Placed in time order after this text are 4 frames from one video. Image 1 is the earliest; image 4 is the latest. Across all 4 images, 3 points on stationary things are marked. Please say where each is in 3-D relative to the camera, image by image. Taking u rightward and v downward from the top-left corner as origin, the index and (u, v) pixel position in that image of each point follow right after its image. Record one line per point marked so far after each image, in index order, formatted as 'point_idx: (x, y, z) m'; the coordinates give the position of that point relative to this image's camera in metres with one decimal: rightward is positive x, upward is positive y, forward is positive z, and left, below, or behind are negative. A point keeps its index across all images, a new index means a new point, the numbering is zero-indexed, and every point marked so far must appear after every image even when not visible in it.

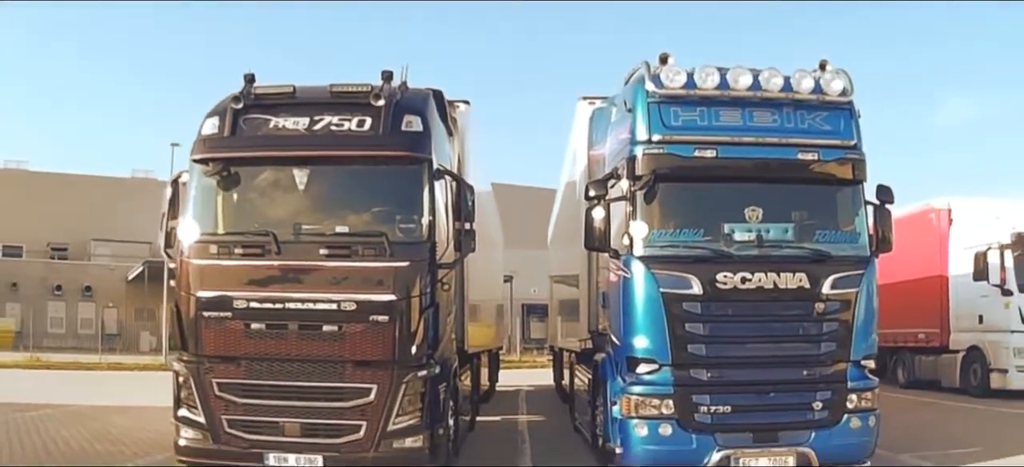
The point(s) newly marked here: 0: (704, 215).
0: (+1.6, +0.2, +7.1) m
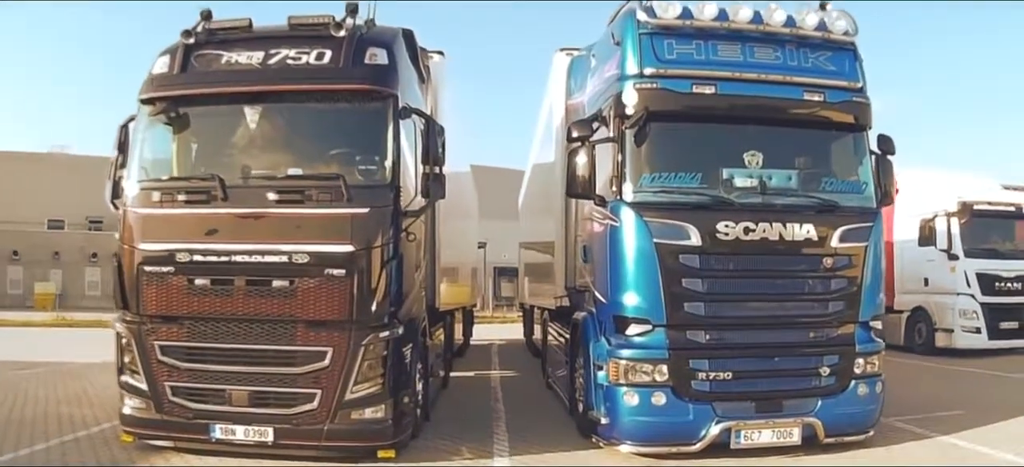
0: (+1.4, +0.6, +6.3) m
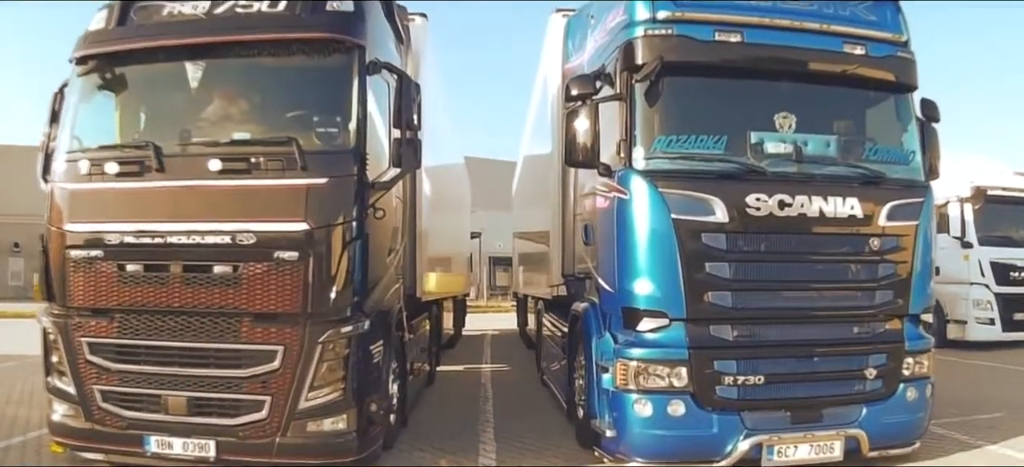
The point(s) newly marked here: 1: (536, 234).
0: (+1.4, +0.7, +5.3) m
1: (+0.3, 0.0, +9.1) m
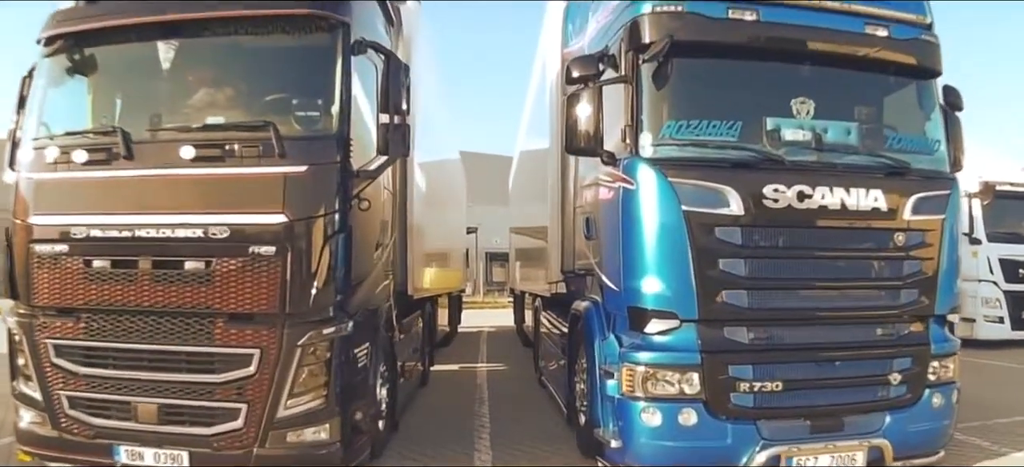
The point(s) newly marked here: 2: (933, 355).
0: (+1.3, +0.8, +4.9) m
1: (+0.2, +0.1, +8.7) m
2: (+2.5, -0.7, +4.9) m
